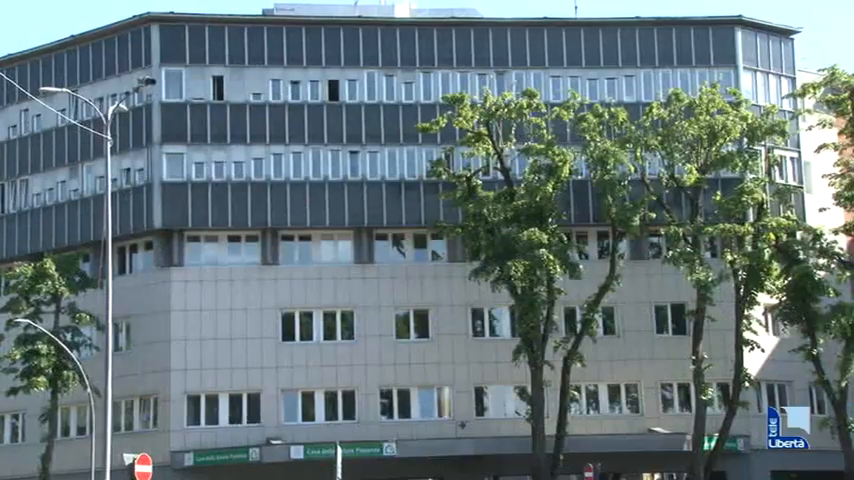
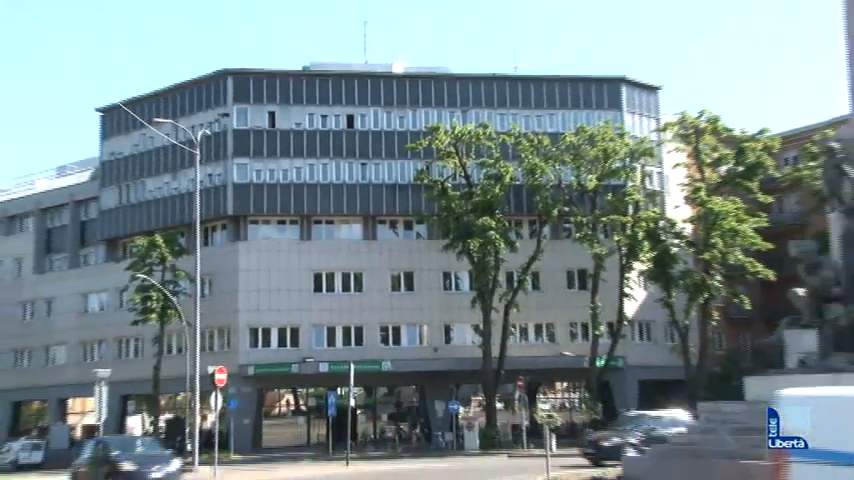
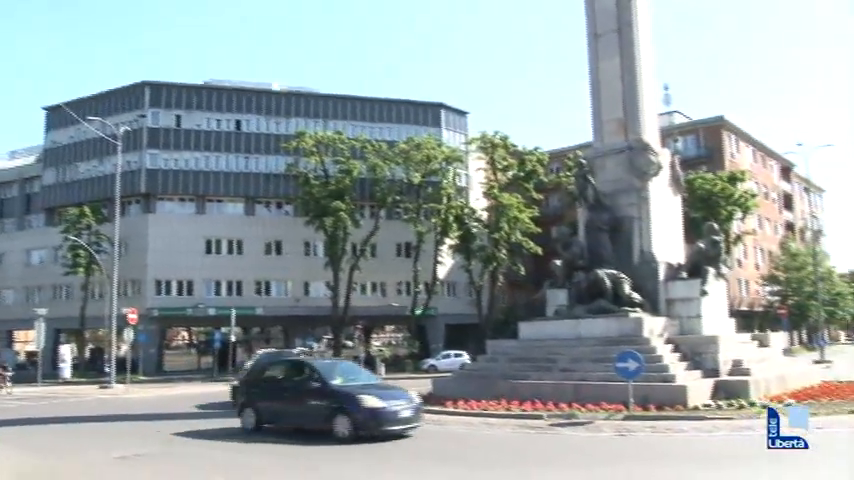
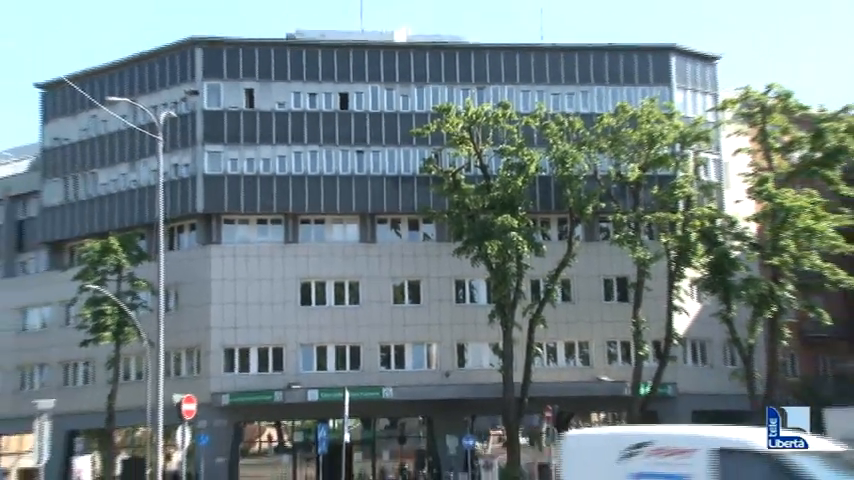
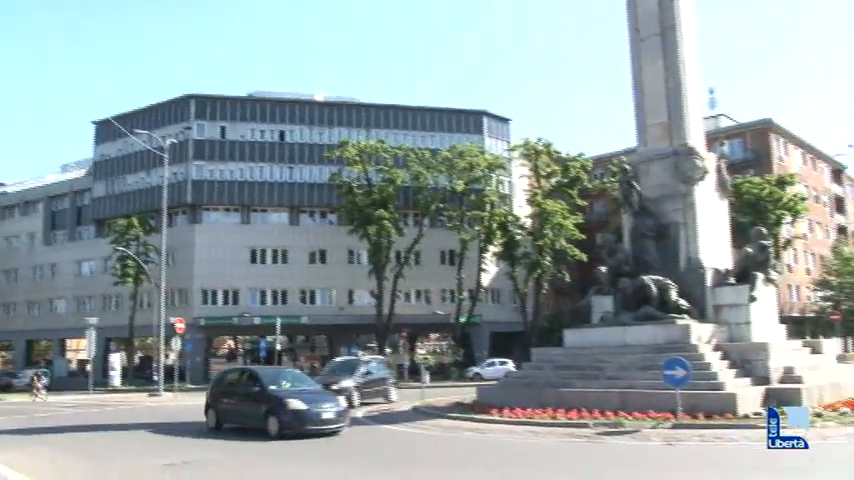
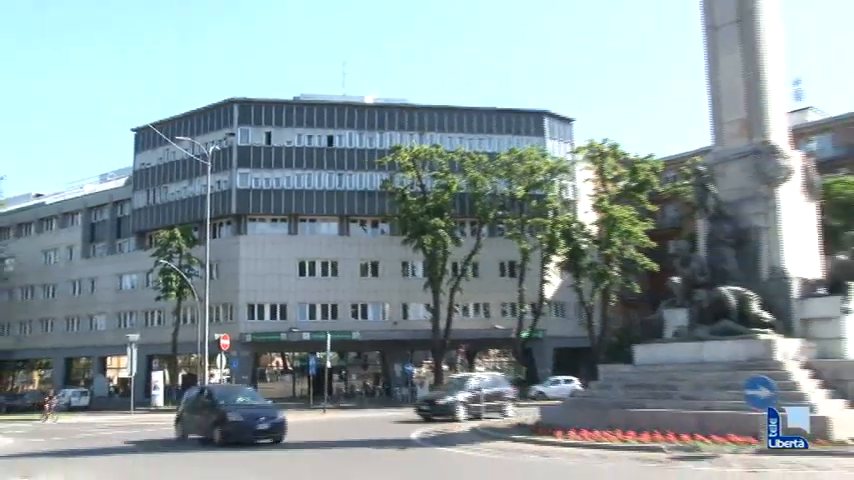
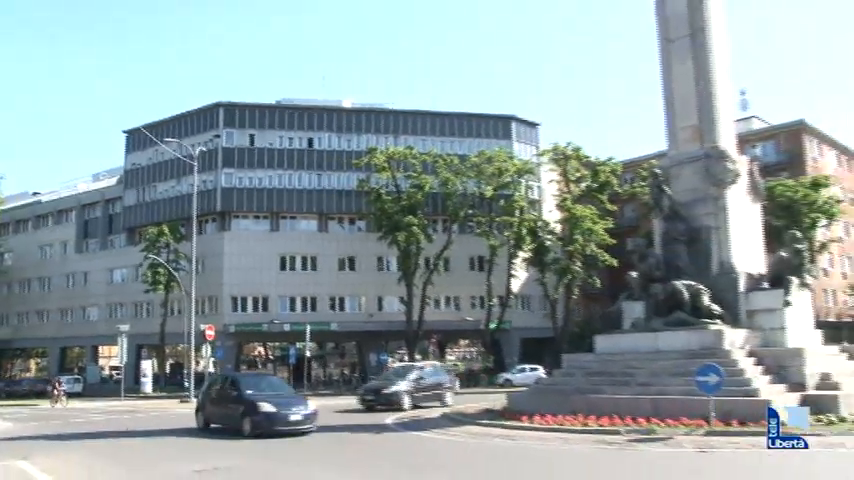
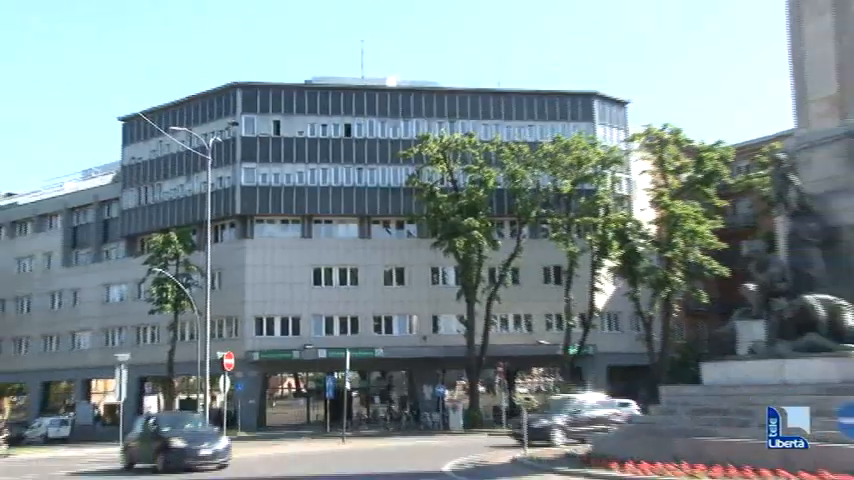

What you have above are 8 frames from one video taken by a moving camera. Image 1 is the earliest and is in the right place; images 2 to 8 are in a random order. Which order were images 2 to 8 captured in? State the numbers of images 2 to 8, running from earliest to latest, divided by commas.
4, 2, 8, 6, 7, 5, 3
